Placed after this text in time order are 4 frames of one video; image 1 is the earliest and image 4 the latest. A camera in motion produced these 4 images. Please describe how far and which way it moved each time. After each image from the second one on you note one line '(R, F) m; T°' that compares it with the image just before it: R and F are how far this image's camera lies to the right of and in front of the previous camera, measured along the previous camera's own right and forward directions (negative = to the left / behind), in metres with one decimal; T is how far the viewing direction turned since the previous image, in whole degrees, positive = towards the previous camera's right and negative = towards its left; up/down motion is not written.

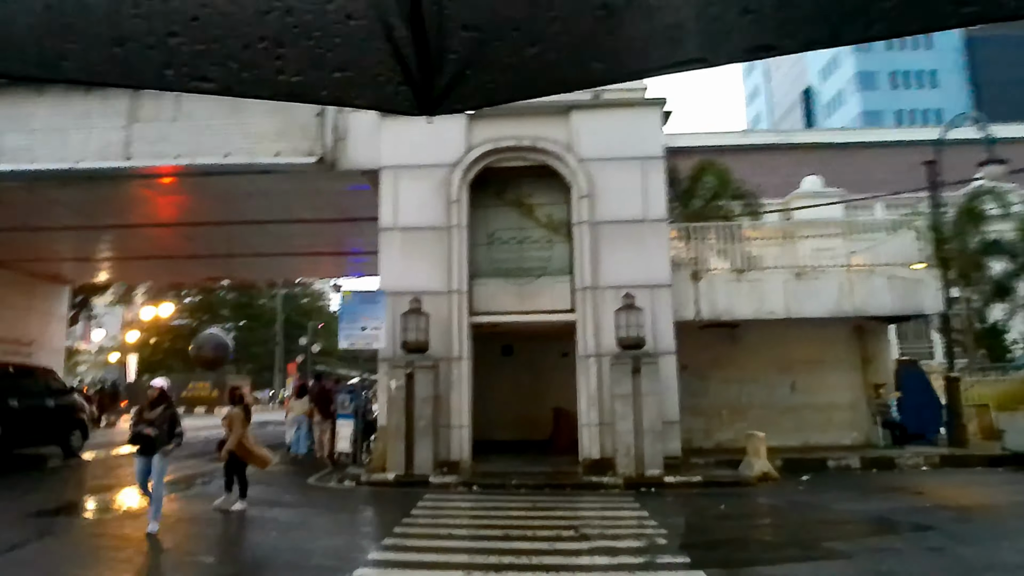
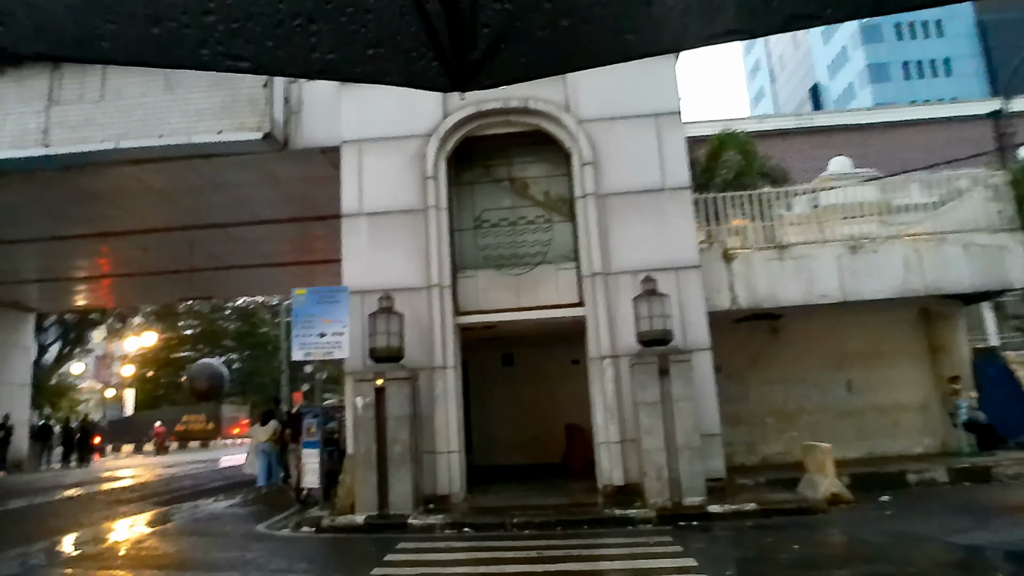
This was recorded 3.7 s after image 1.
(+0.3, +2.6) m; -1°
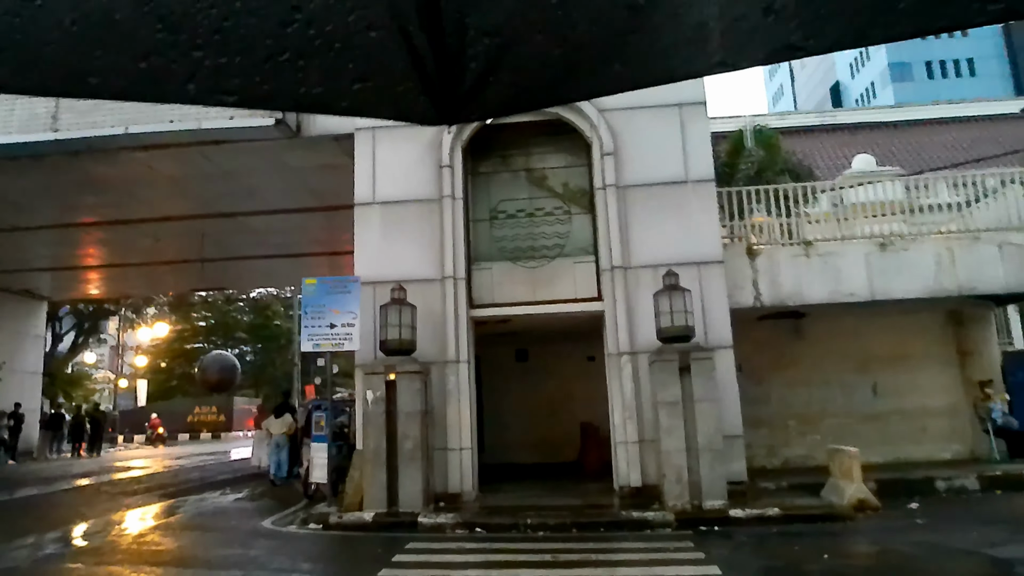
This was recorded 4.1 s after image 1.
(-0.1, +0.4) m; -1°
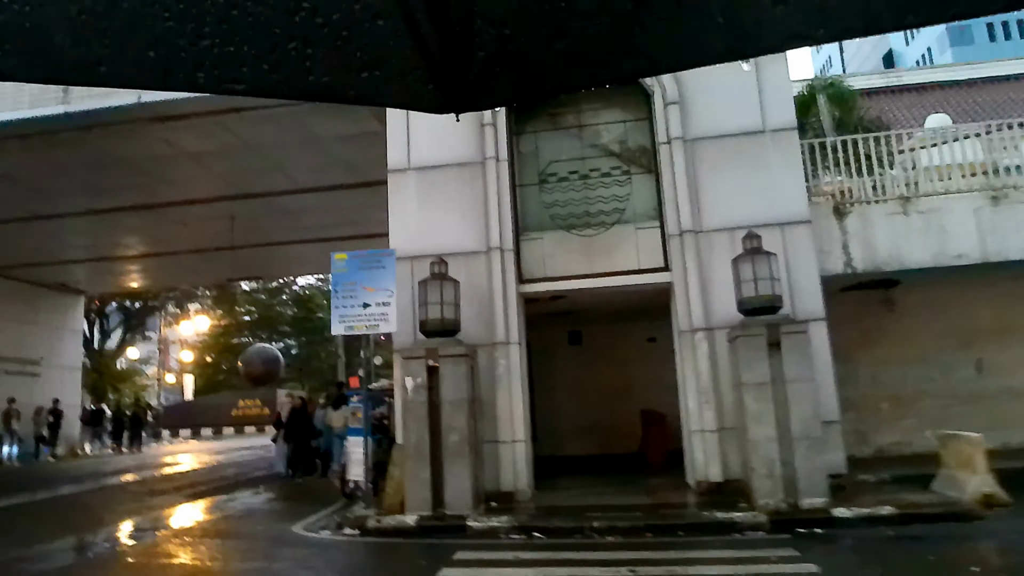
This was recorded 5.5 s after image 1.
(-0.2, +1.3) m; -3°
